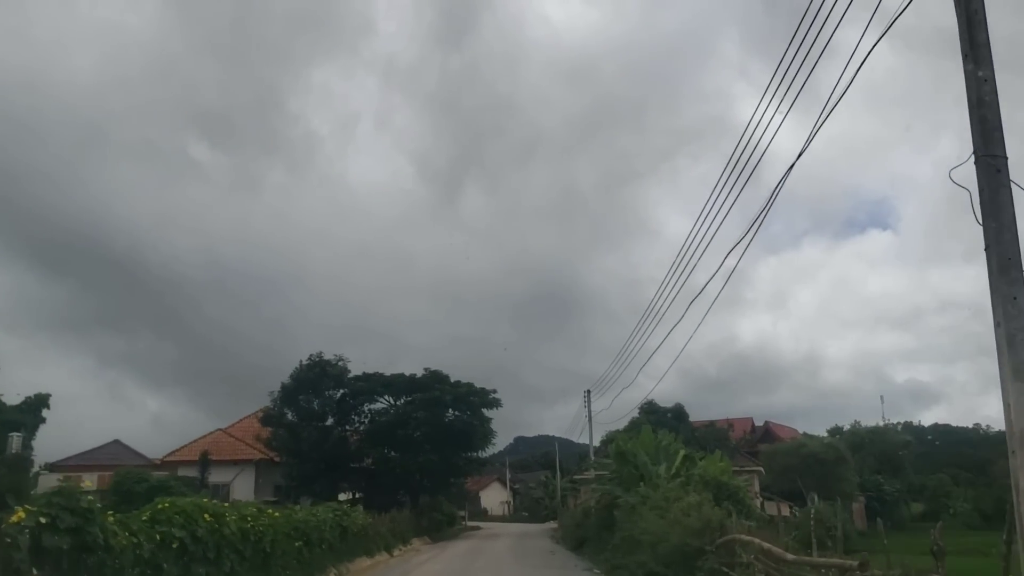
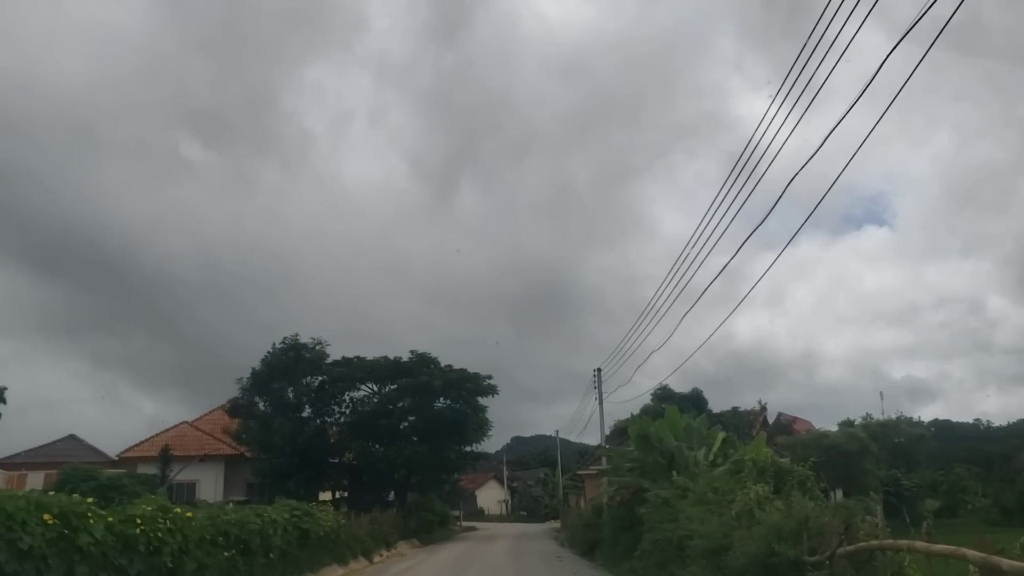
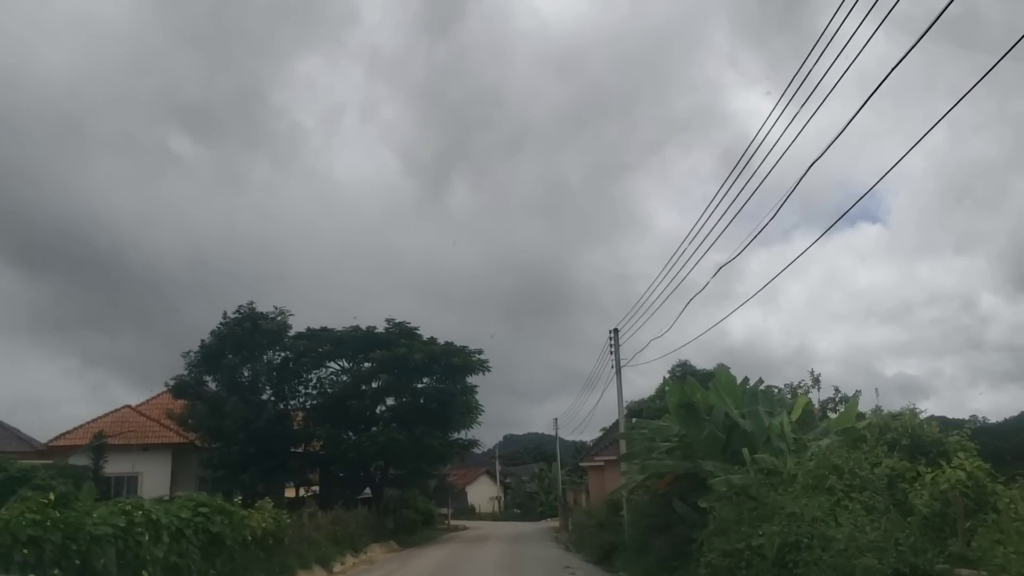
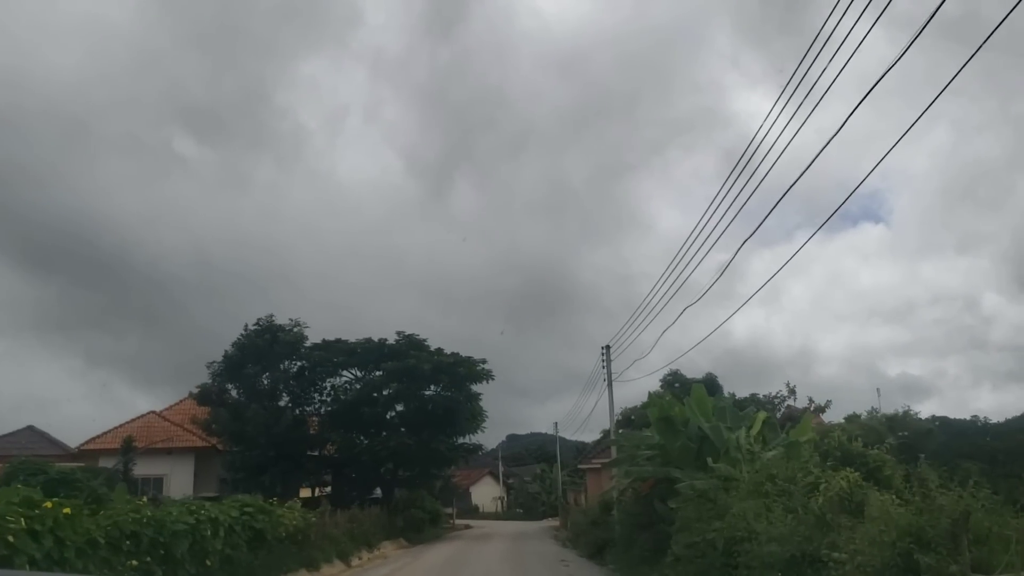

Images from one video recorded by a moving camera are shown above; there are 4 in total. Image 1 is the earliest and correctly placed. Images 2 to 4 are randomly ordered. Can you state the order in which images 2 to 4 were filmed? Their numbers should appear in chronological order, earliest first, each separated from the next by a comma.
2, 4, 3
